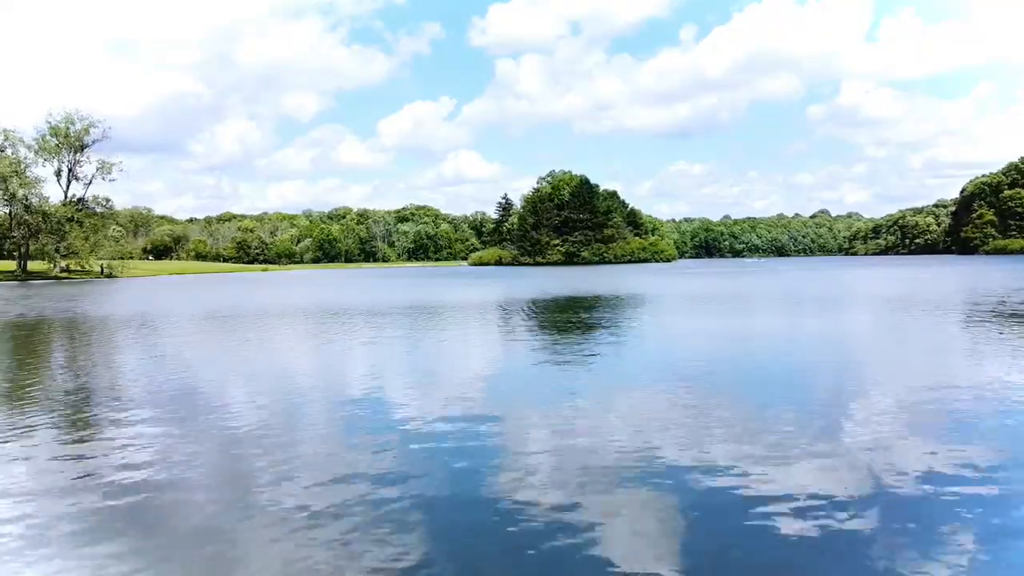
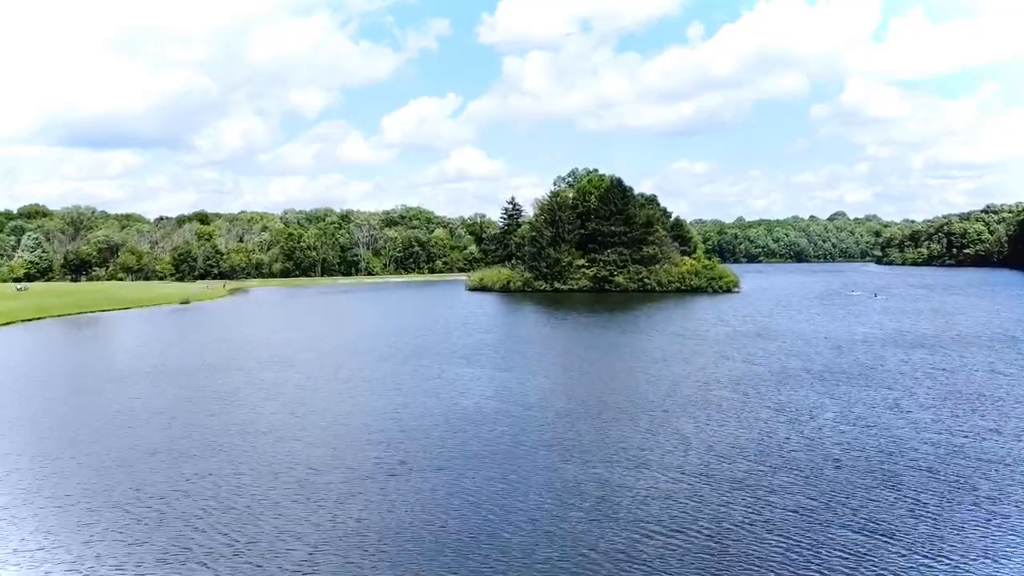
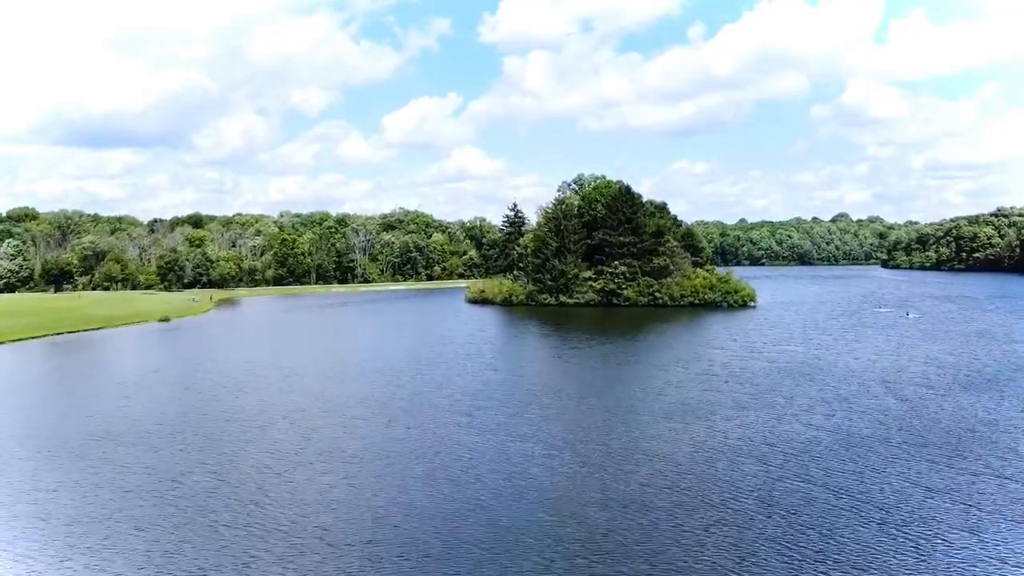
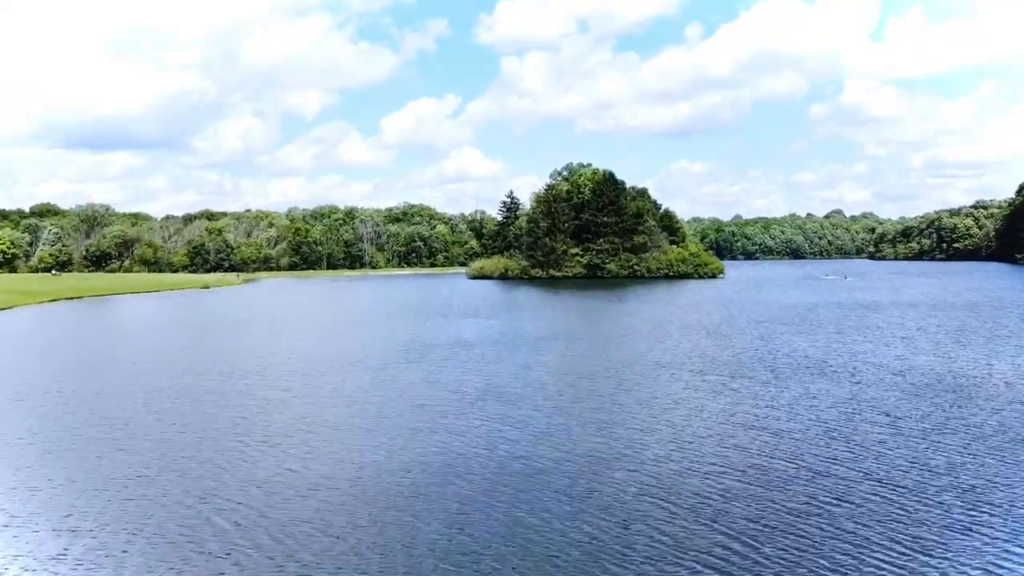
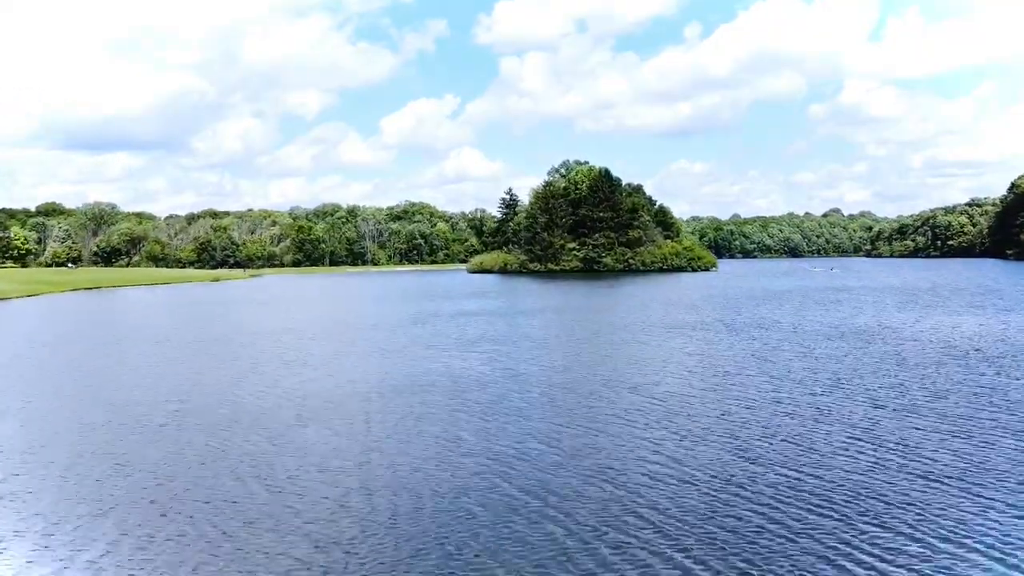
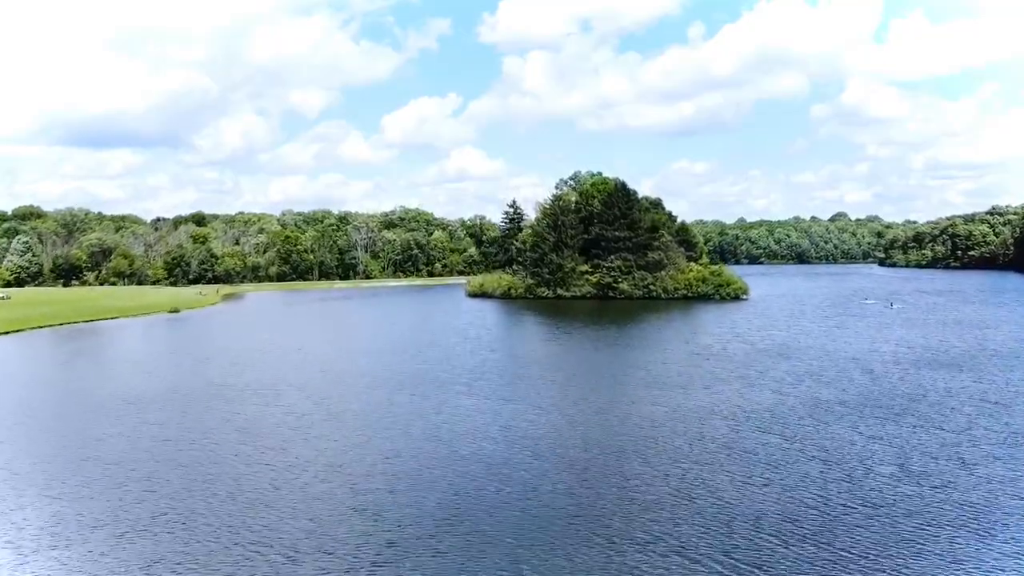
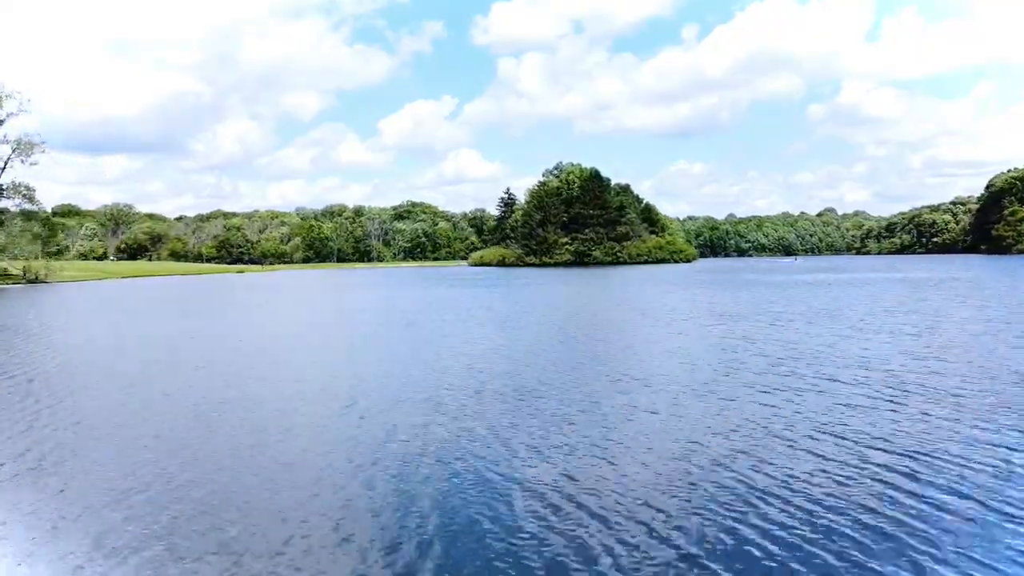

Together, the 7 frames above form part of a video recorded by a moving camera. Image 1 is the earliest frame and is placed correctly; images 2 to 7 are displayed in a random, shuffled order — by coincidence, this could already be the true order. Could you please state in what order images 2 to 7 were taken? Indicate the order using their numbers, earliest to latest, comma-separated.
7, 5, 4, 2, 6, 3
